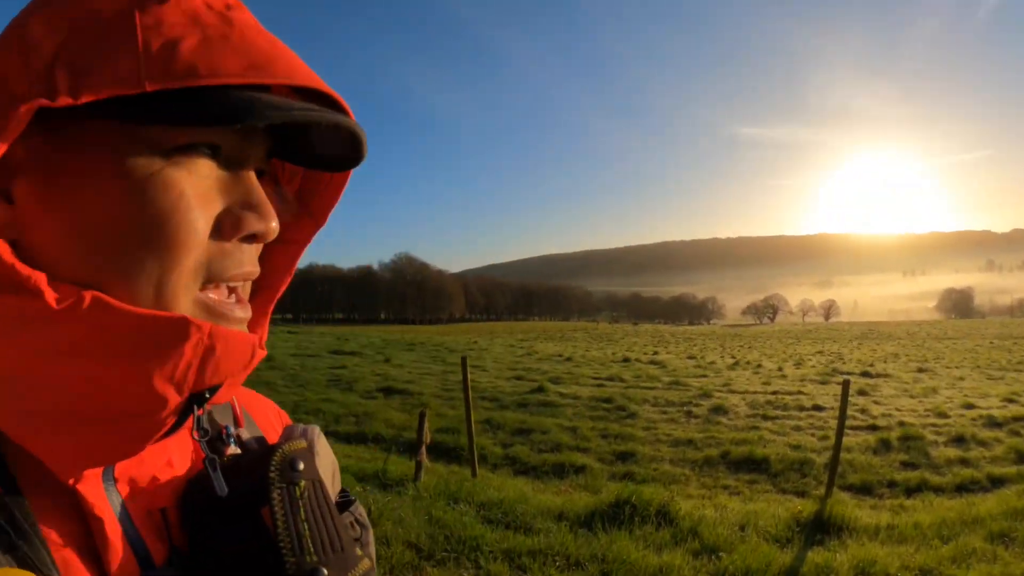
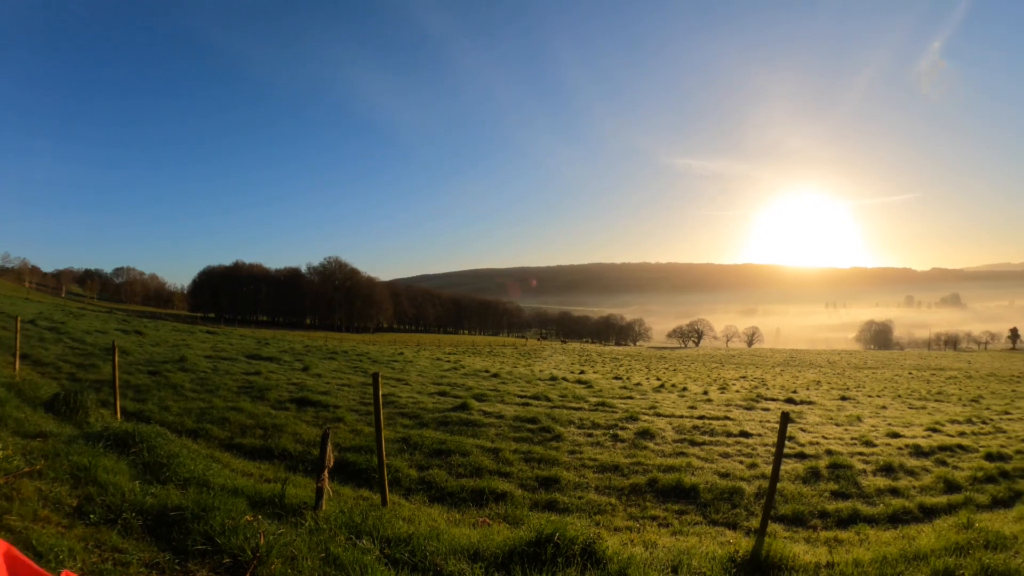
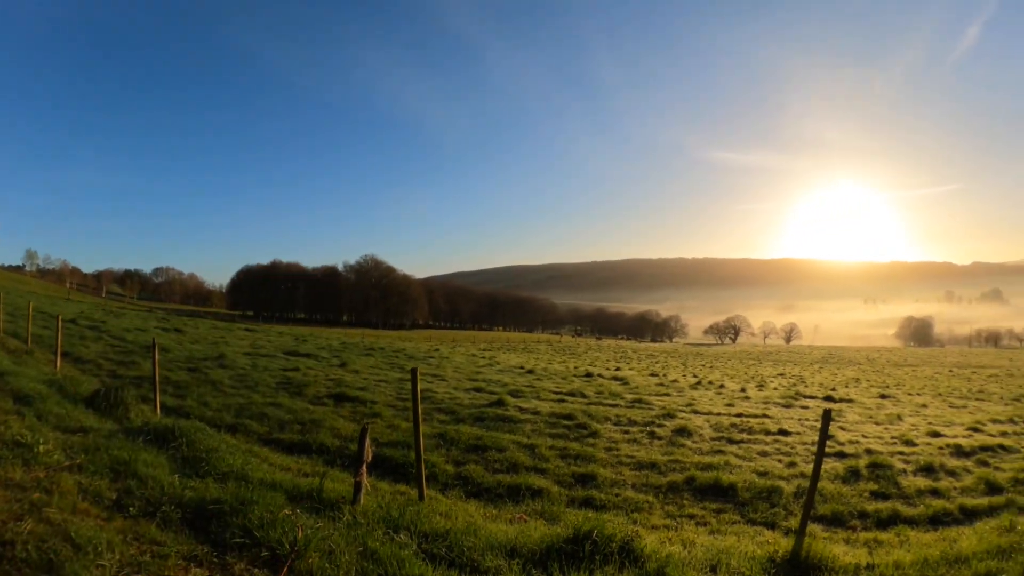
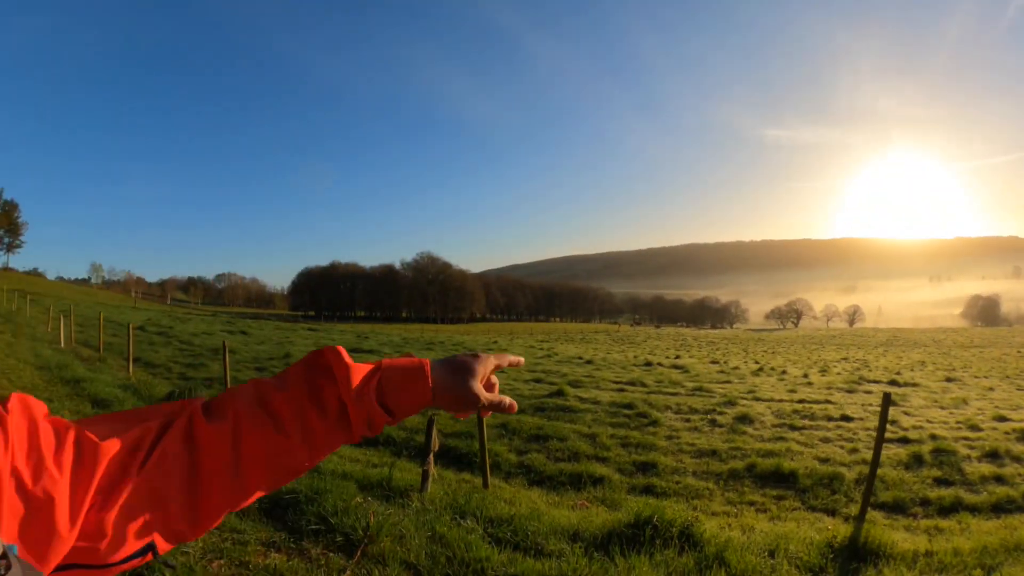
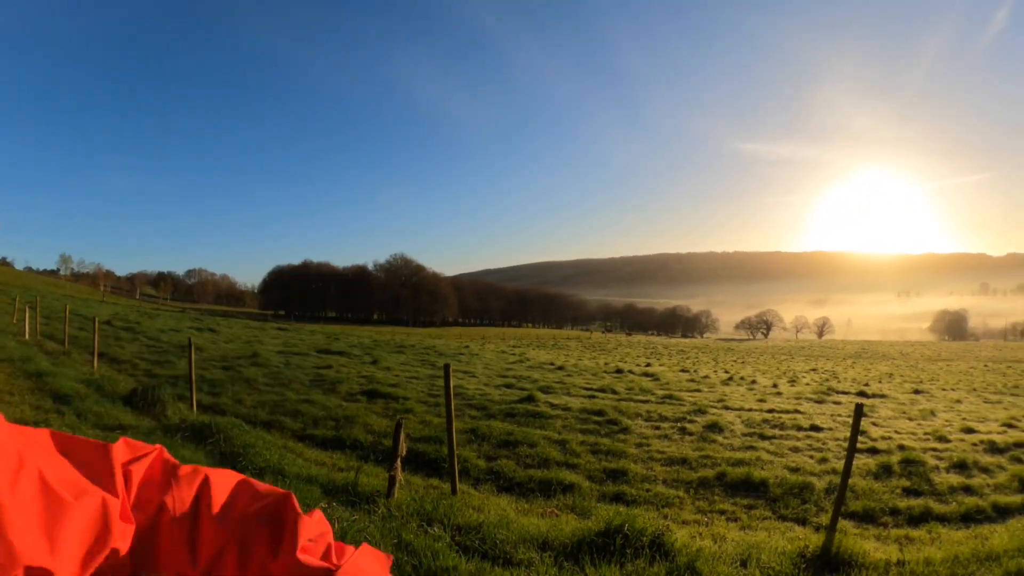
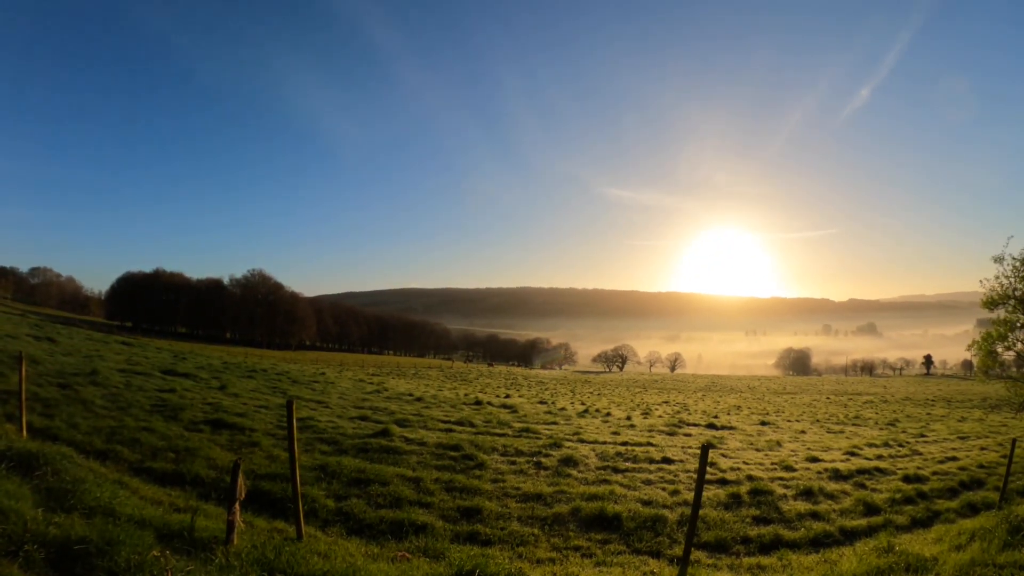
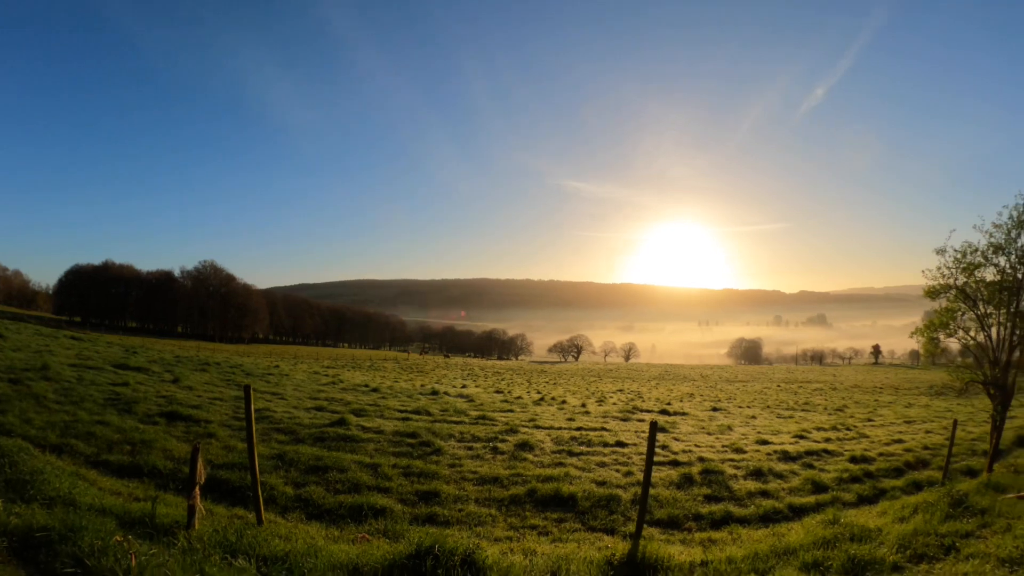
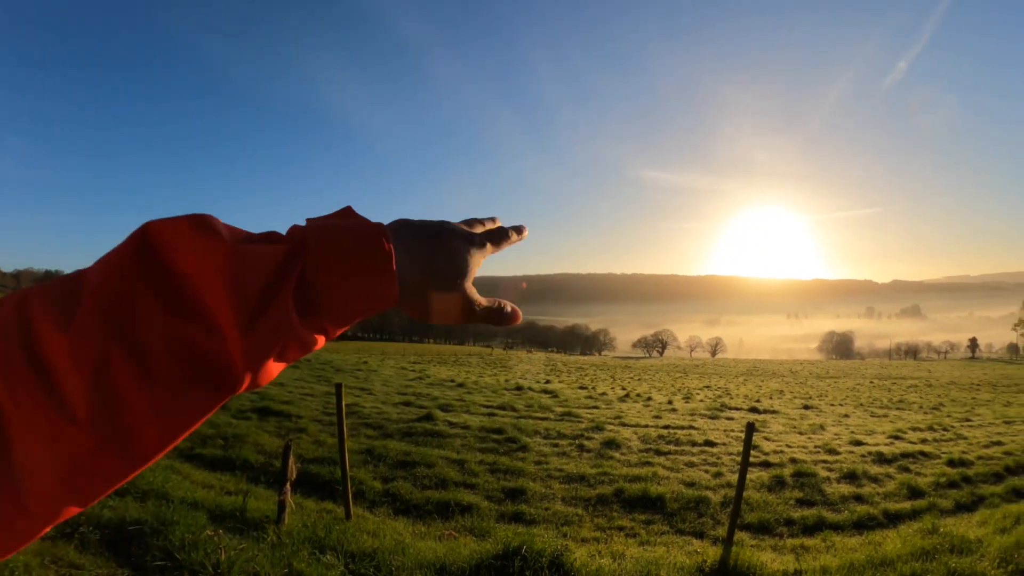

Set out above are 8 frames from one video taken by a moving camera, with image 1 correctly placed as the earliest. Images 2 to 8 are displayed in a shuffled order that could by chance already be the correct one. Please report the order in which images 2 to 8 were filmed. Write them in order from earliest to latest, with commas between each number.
4, 5, 3, 2, 8, 6, 7
